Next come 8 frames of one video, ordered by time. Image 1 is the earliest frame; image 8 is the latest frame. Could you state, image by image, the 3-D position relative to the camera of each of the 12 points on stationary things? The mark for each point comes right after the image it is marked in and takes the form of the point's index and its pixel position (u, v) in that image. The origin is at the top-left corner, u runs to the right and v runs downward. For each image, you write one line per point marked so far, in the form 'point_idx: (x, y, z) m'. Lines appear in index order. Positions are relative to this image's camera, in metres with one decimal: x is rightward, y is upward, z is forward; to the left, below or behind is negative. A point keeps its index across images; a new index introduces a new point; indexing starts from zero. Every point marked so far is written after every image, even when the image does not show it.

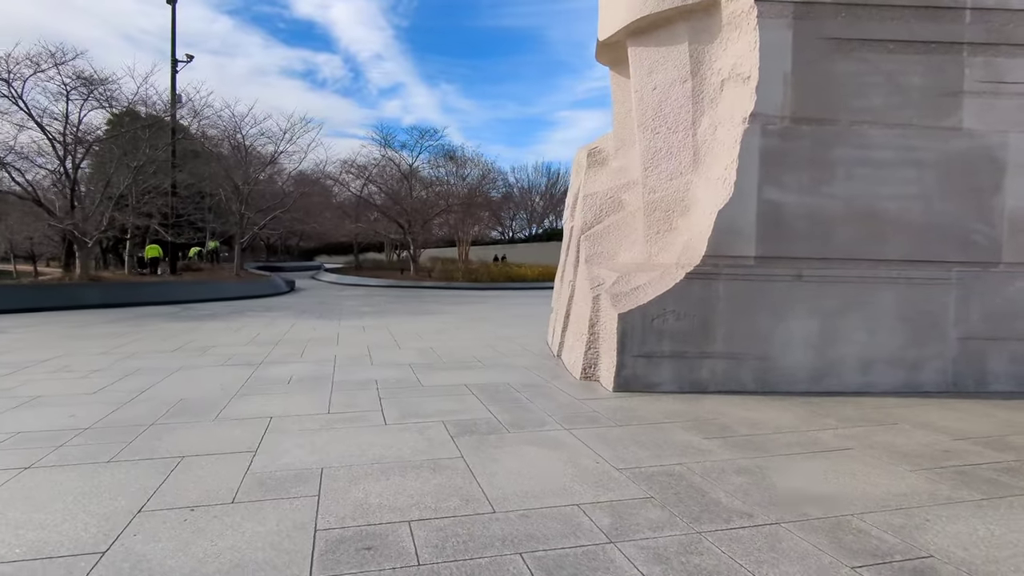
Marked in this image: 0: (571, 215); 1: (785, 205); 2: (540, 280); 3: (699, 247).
0: (+0.6, +0.7, +5.5) m
1: (+1.7, +0.5, +3.7) m
2: (+0.7, +0.3, +16.6) m
3: (+1.2, +0.3, +3.8) m
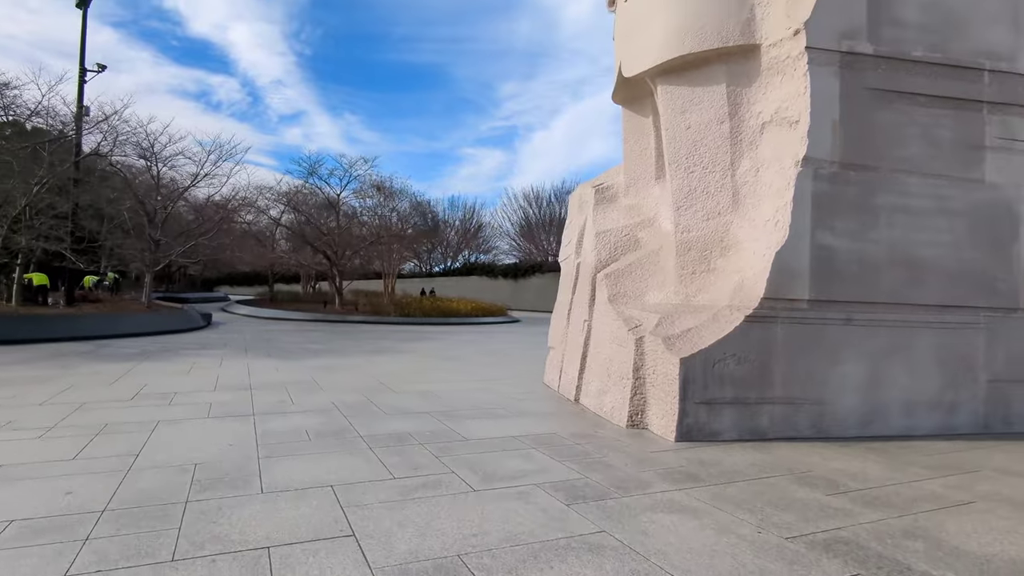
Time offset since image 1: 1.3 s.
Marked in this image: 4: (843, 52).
0: (+0.6, +0.3, +5.4) m
1: (+2.0, +0.2, +3.8) m
2: (-1.0, -0.7, +16.3) m
3: (+1.5, 0.0, +3.7) m
4: (+2.1, +1.5, +3.8) m
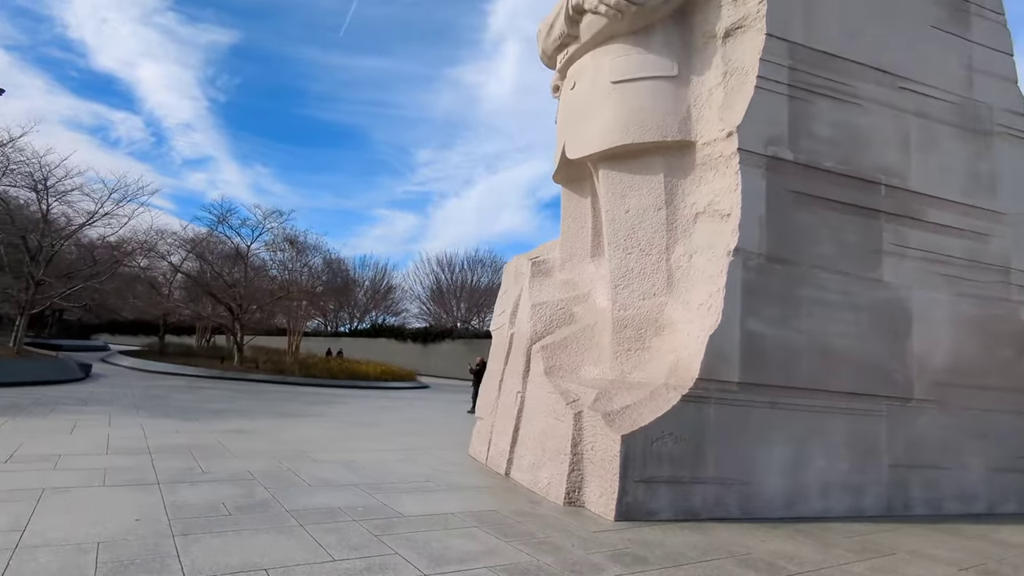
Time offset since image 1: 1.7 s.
0: (0.0, -0.3, +5.4) m
1: (+1.6, -0.3, +4.0) m
2: (-3.3, -2.3, +15.8) m
3: (+1.1, -0.5, +3.9) m
4: (+1.8, +0.9, +4.2) m
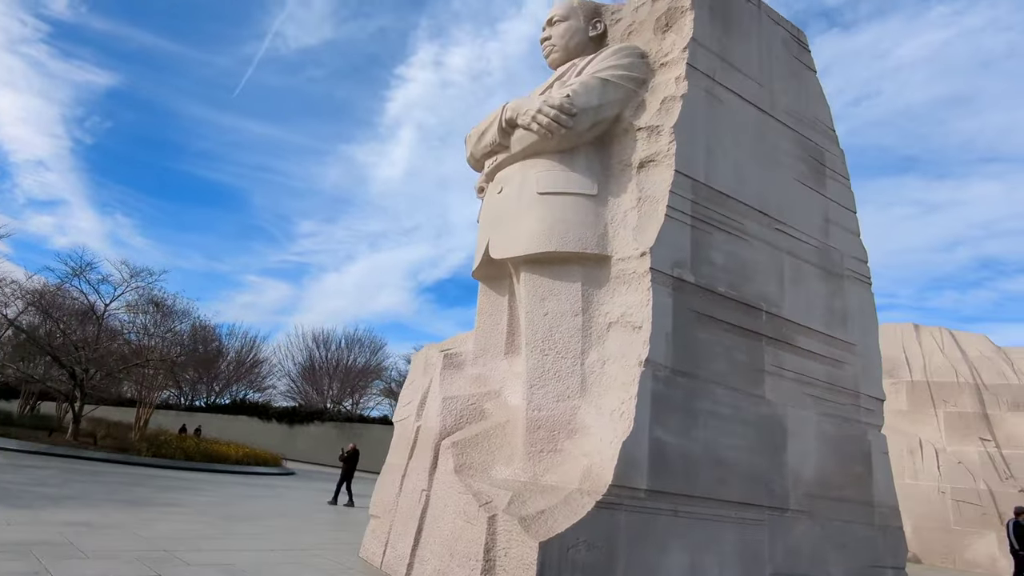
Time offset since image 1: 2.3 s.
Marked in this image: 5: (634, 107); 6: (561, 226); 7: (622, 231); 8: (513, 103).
0: (-0.8, -1.1, +5.3) m
1: (+1.1, -1.1, +4.2) m
2: (-6.3, -4.1, +14.4) m
3: (+0.6, -1.2, +4.0) m
4: (+1.2, +0.1, +4.7) m
5: (+1.0, +1.5, +5.1) m
6: (+0.4, +0.5, +4.9) m
7: (+0.9, +0.4, +4.9) m
8: (0.0, +1.6, +5.2) m
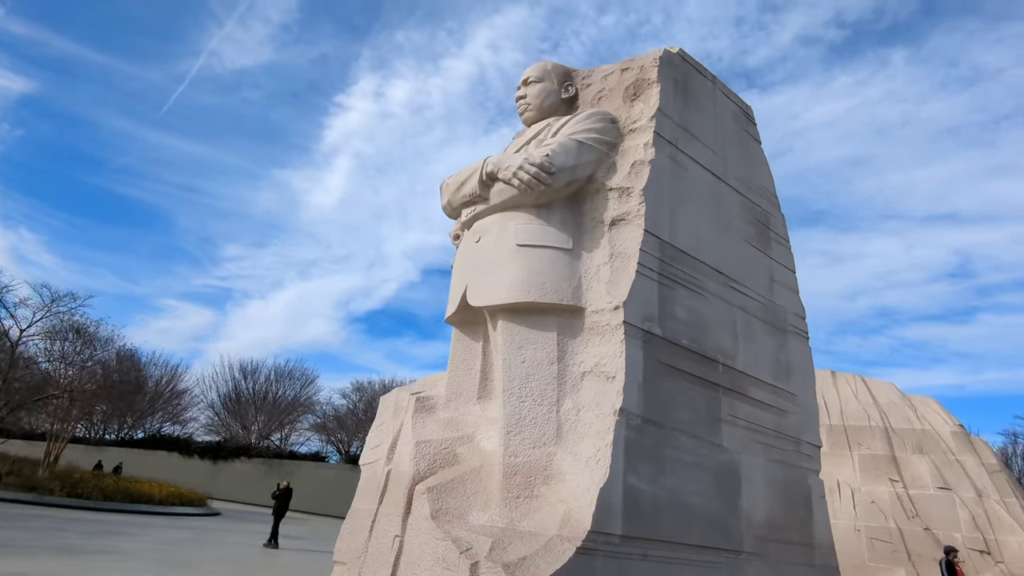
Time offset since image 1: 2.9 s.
0: (-1.1, -1.5, +5.3) m
1: (+0.9, -1.5, +4.5) m
2: (-7.7, -4.7, +13.6) m
3: (+0.5, -1.6, +4.2) m
4: (+1.1, -0.4, +5.0) m
5: (+0.8, +1.1, +5.5) m
6: (+0.2, +0.1, +5.1) m
7: (+0.7, 0.0, +5.2) m
8: (-0.2, +1.2, +5.4) m
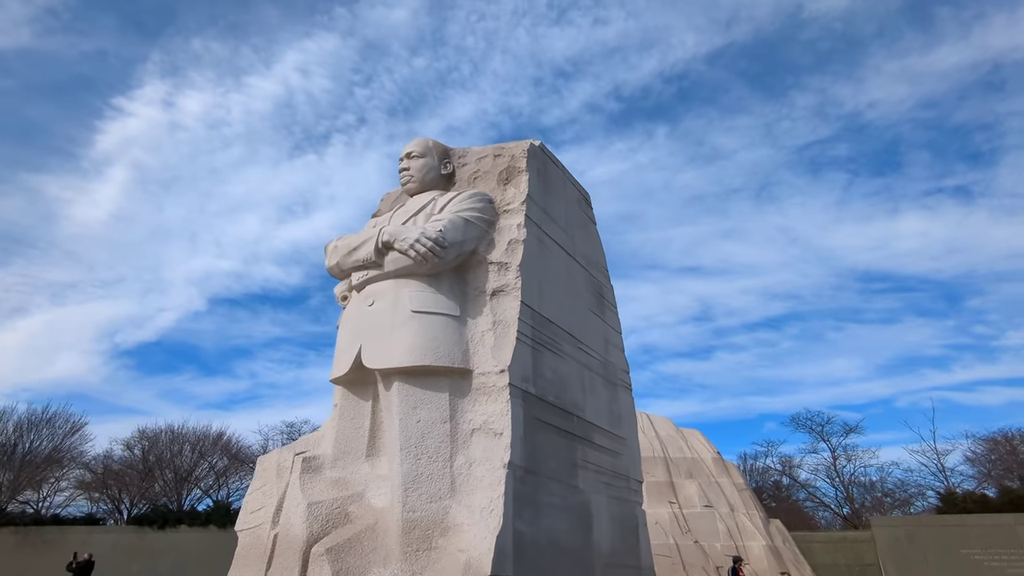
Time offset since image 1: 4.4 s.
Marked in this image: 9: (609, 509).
0: (-2.0, -2.0, +5.3) m
1: (+0.1, -2.1, +5.1) m
2: (-11.0, -5.3, +10.8) m
3: (-0.2, -2.1, +4.7) m
4: (+0.1, -1.0, +5.7) m
5: (-0.3, +0.4, +6.2) m
6: (-0.7, -0.5, +5.6) m
7: (-0.3, -0.6, +5.8) m
8: (-1.2, +0.6, +5.8) m
9: (+1.1, -2.4, +6.7) m
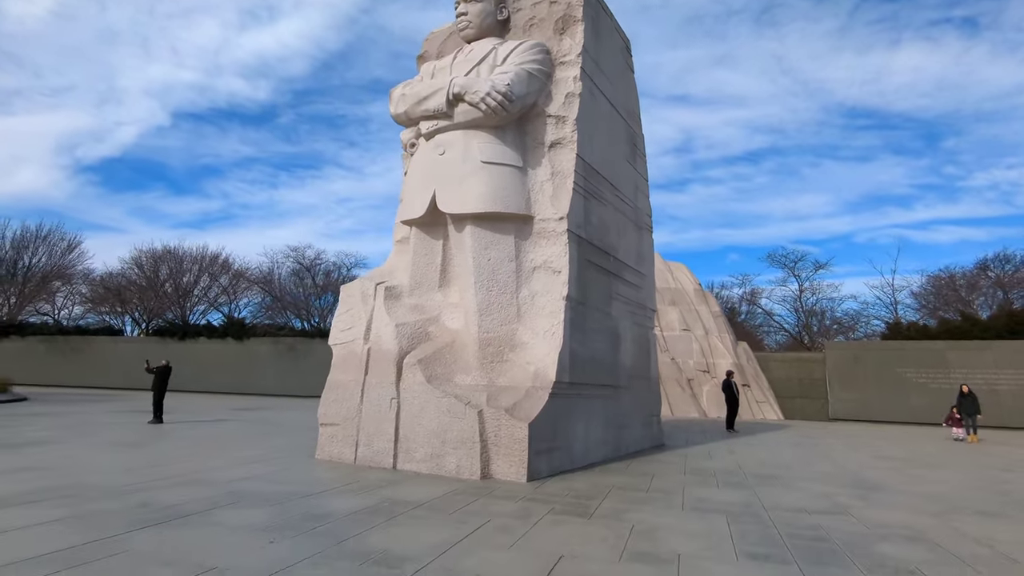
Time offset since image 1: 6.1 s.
0: (-1.5, -0.5, +6.3) m
1: (+0.7, -0.6, +6.3) m
2: (-10.8, -2.0, +12.1) m
3: (+0.3, -0.8, +5.9) m
4: (+0.7, +0.6, +6.5) m
5: (+0.3, +2.1, +6.6) m
6: (-0.1, +1.0, +6.2) m
7: (+0.3, +1.0, +6.5) m
8: (-0.5, +2.1, +6.2) m
9: (+1.6, -0.6, +8.0) m
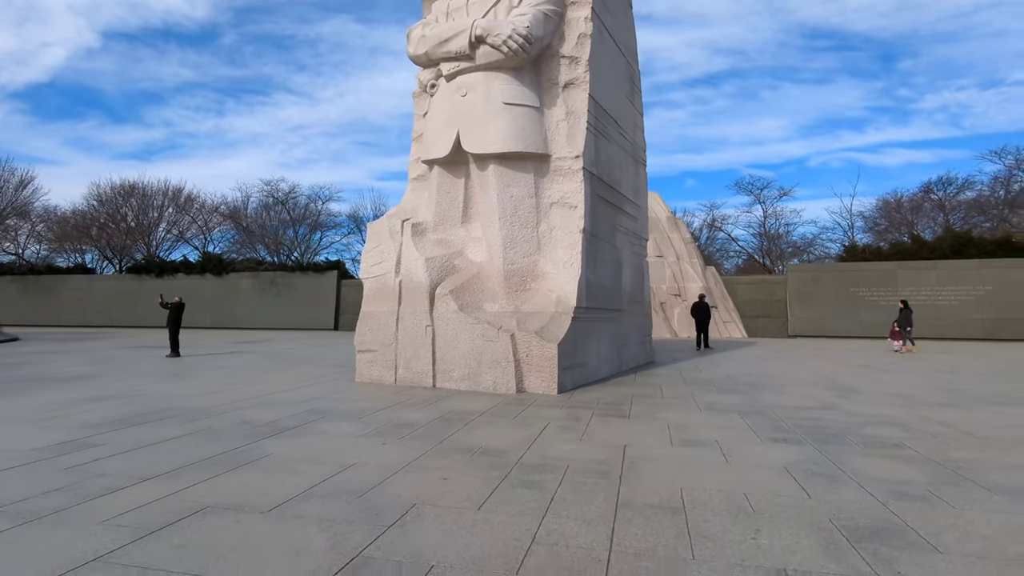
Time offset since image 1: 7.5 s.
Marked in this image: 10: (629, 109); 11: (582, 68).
0: (-1.2, +0.2, +6.8) m
1: (+0.9, +0.1, +6.9) m
2: (-10.9, -0.8, +12.2) m
3: (+0.6, -0.1, +6.5) m
4: (+0.9, +1.3, +7.0) m
5: (+0.5, +2.8, +6.9) m
6: (+0.1, +1.7, +6.6) m
7: (+0.5, +1.7, +6.9) m
8: (-0.3, +2.8, +6.4) m
9: (+1.7, +0.4, +8.6) m
10: (+1.6, +2.6, +8.7) m
11: (+0.8, +2.5, +6.9) m
